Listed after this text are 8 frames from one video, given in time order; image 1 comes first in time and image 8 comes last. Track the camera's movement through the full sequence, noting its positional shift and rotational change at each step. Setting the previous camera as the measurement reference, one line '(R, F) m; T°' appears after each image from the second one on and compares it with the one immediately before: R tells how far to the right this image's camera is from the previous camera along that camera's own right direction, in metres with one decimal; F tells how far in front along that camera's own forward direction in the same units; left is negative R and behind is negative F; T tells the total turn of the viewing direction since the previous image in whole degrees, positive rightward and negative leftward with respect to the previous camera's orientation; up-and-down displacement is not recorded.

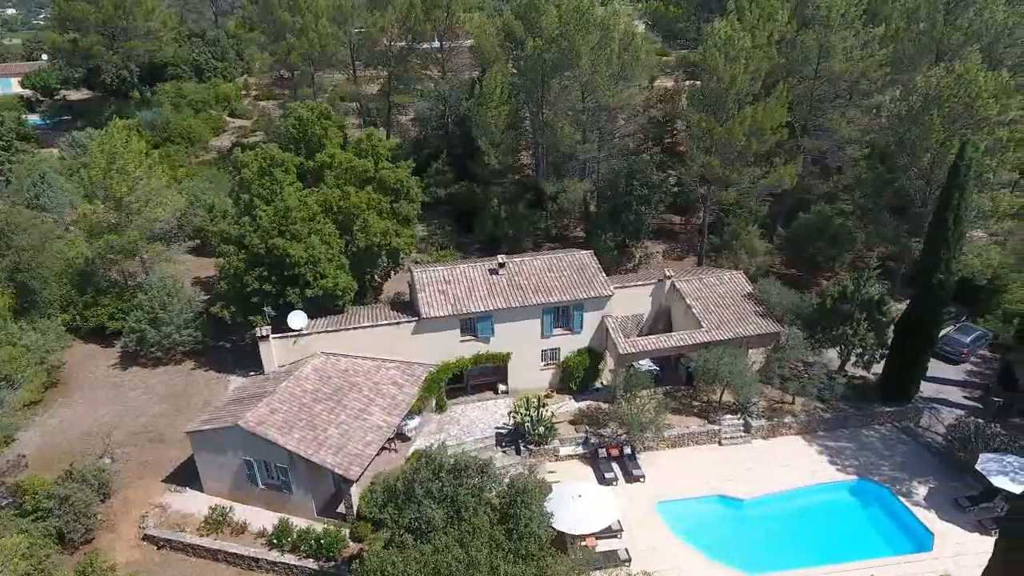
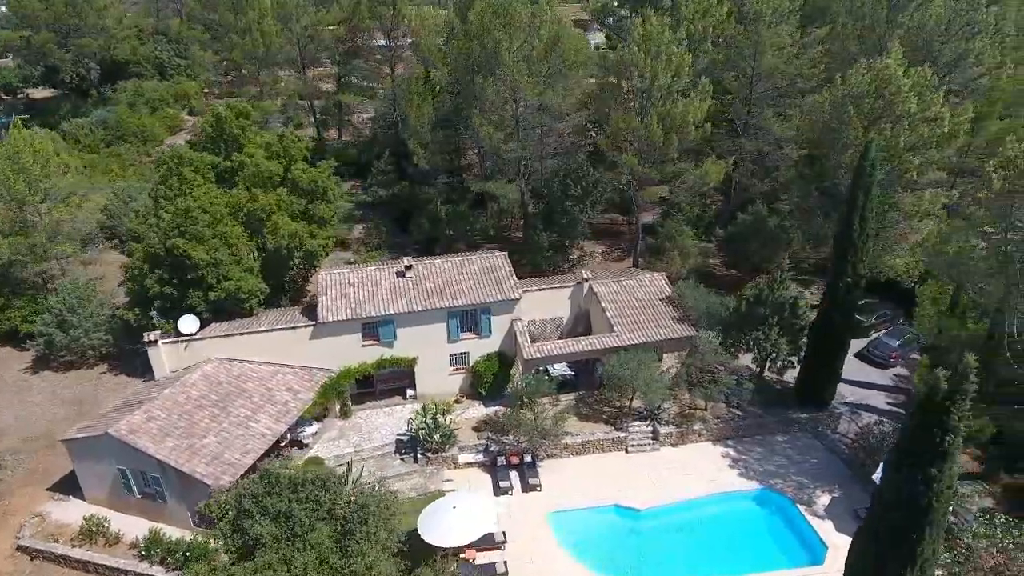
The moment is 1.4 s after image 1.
(+4.6, +0.7) m; 0°
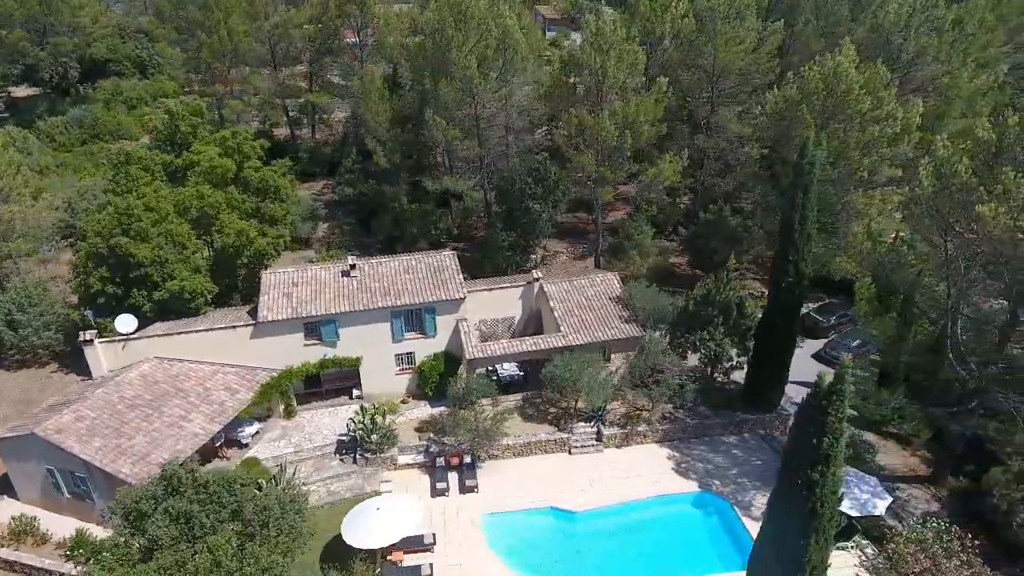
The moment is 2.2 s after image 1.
(+2.7, +0.2) m; 0°
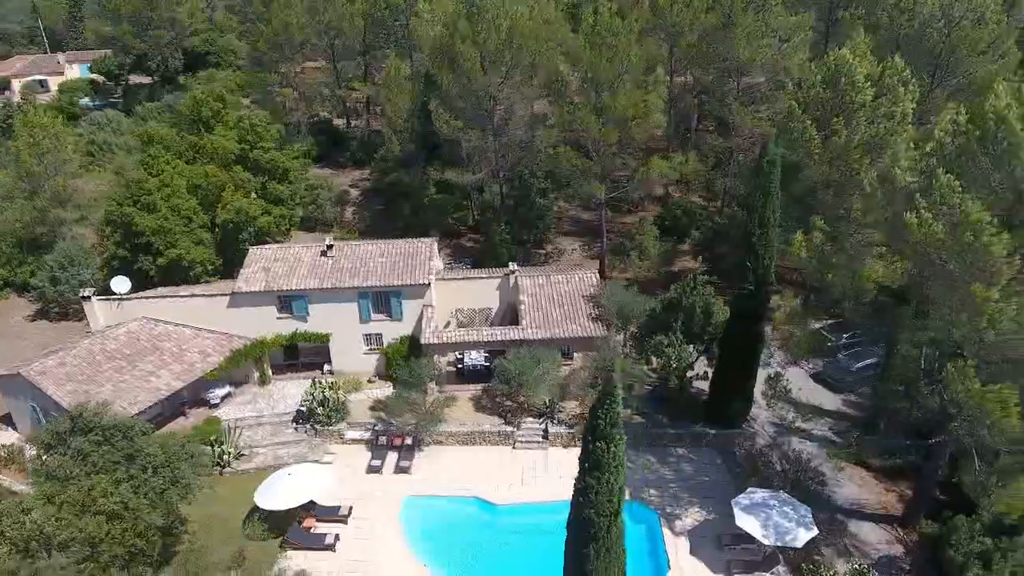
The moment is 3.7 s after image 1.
(+6.6, +0.6) m; -10°
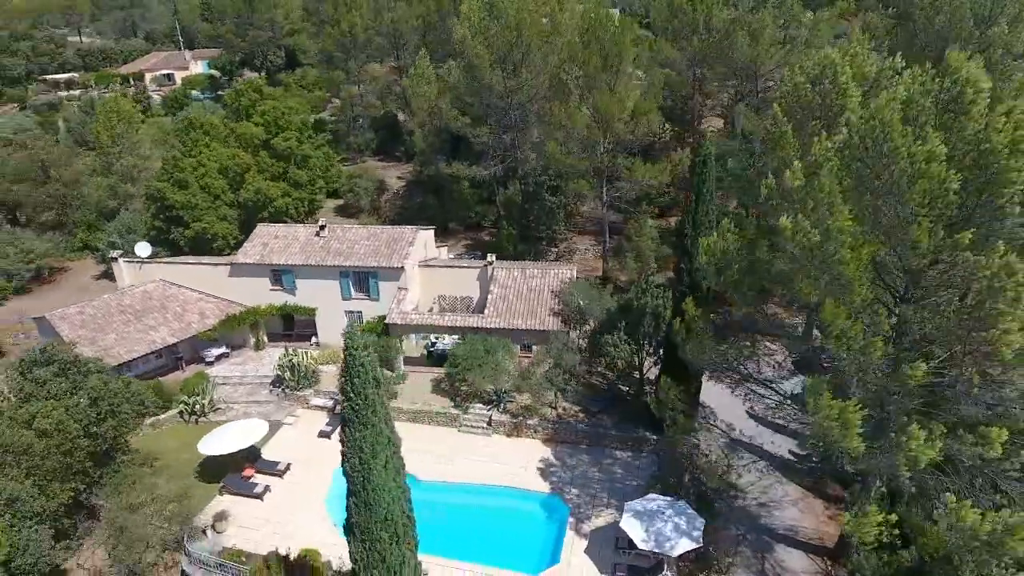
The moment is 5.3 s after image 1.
(+7.0, -0.1) m; -10°
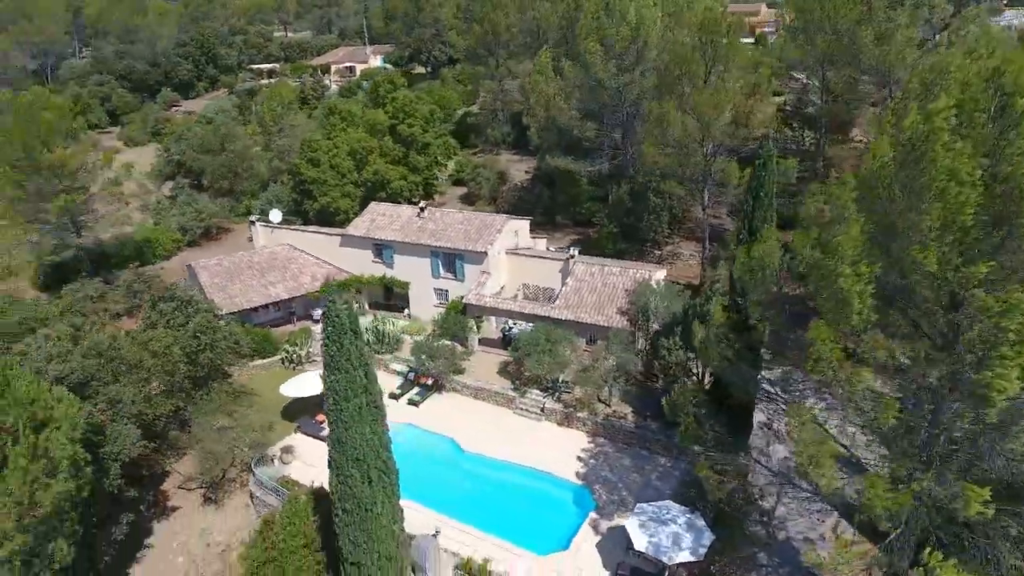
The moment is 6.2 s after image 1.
(+4.2, -0.4) m; -14°
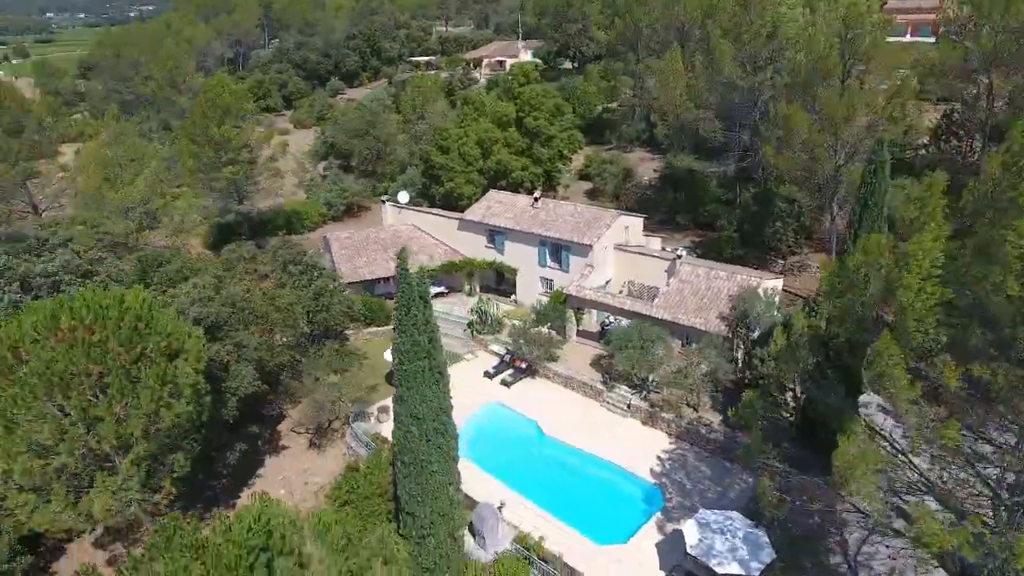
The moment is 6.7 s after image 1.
(+2.0, -0.5) m; -12°
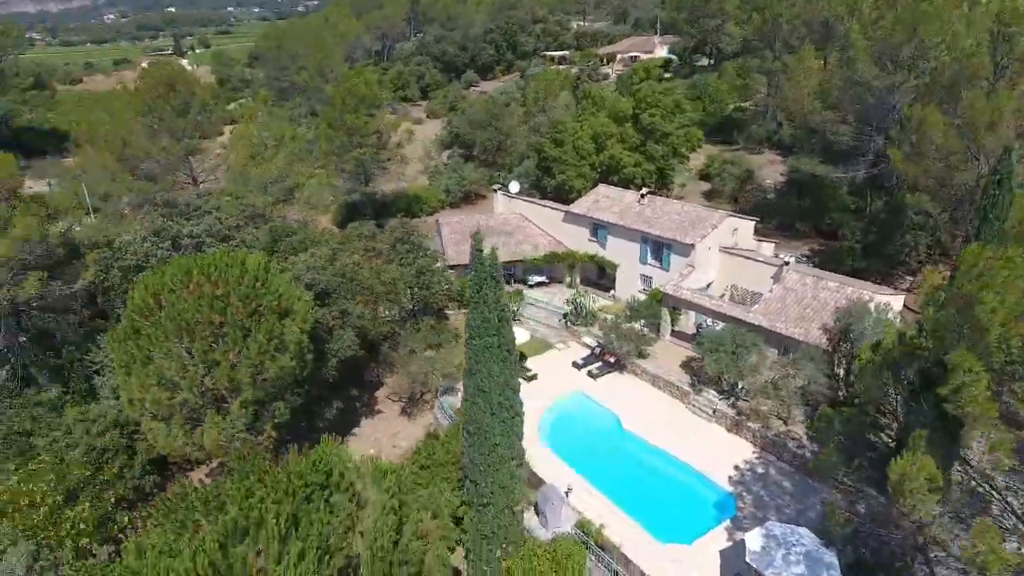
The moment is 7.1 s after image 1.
(+1.5, -0.5) m; -11°
